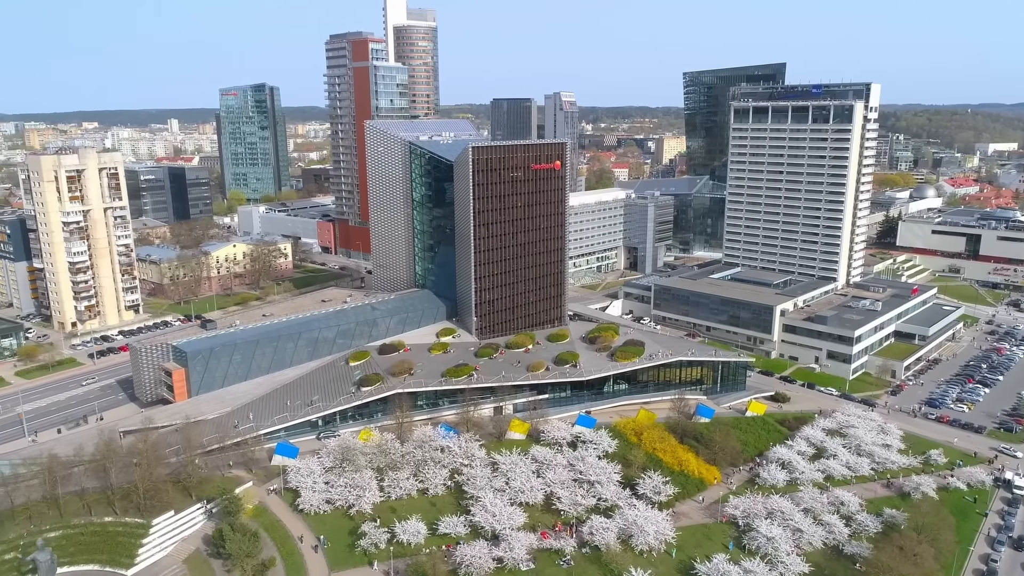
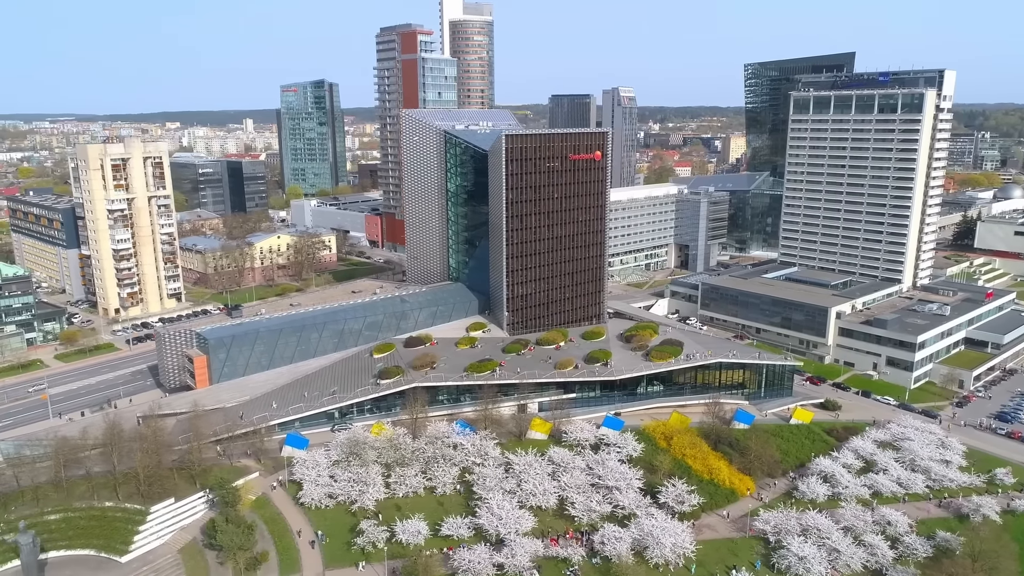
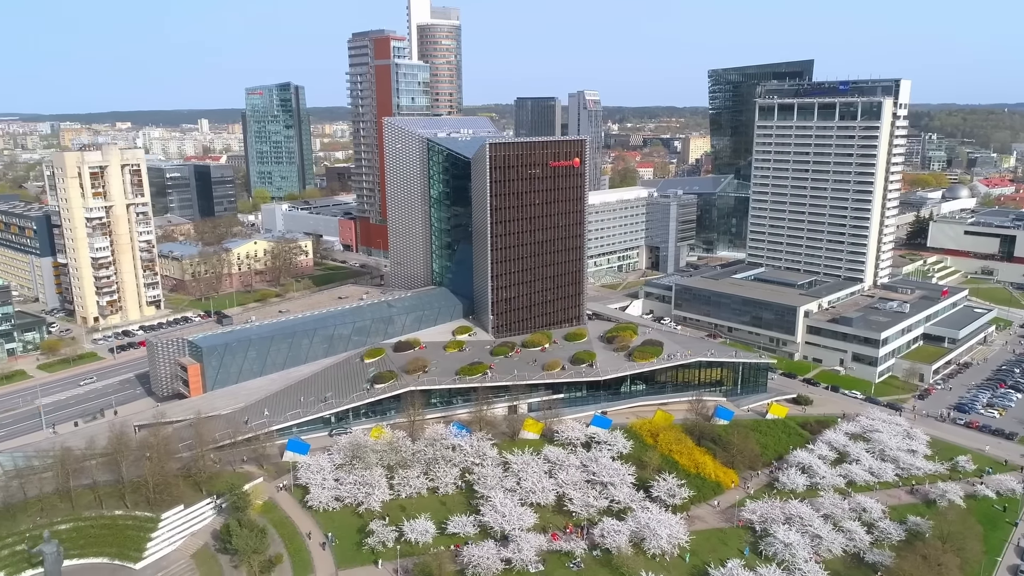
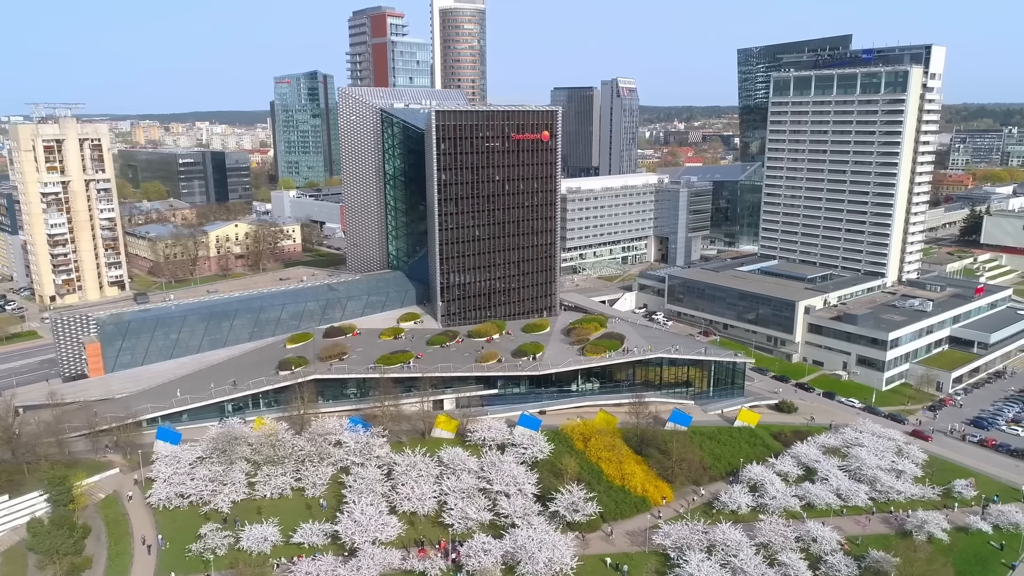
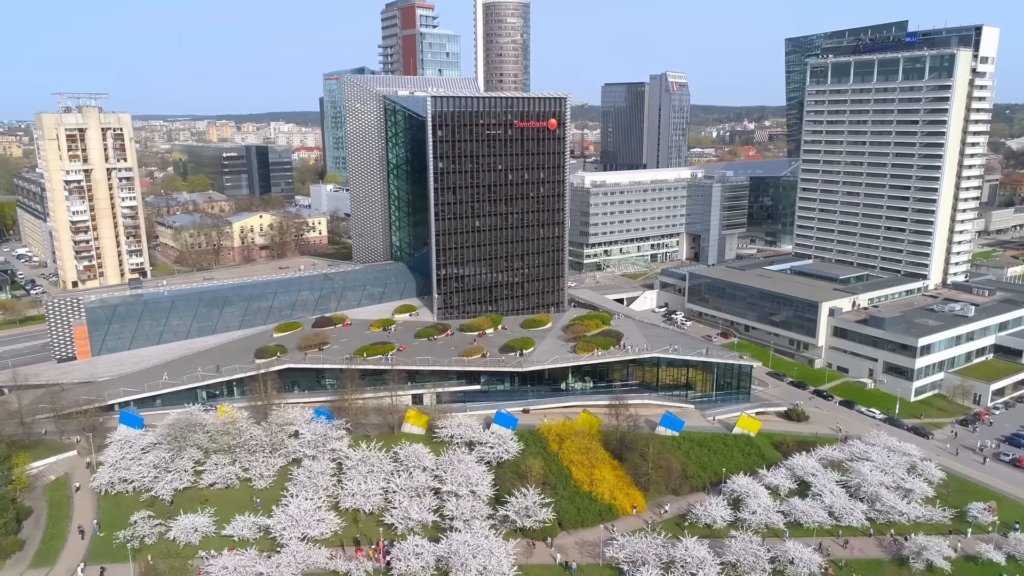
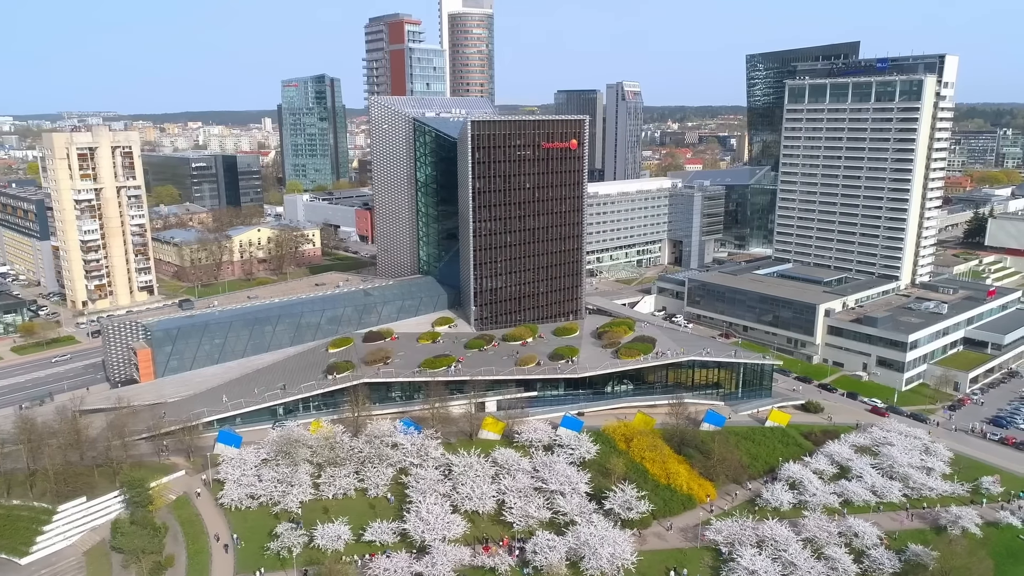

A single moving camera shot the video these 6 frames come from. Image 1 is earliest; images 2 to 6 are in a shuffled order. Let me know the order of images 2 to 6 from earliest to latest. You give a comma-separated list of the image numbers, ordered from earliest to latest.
3, 2, 6, 4, 5
